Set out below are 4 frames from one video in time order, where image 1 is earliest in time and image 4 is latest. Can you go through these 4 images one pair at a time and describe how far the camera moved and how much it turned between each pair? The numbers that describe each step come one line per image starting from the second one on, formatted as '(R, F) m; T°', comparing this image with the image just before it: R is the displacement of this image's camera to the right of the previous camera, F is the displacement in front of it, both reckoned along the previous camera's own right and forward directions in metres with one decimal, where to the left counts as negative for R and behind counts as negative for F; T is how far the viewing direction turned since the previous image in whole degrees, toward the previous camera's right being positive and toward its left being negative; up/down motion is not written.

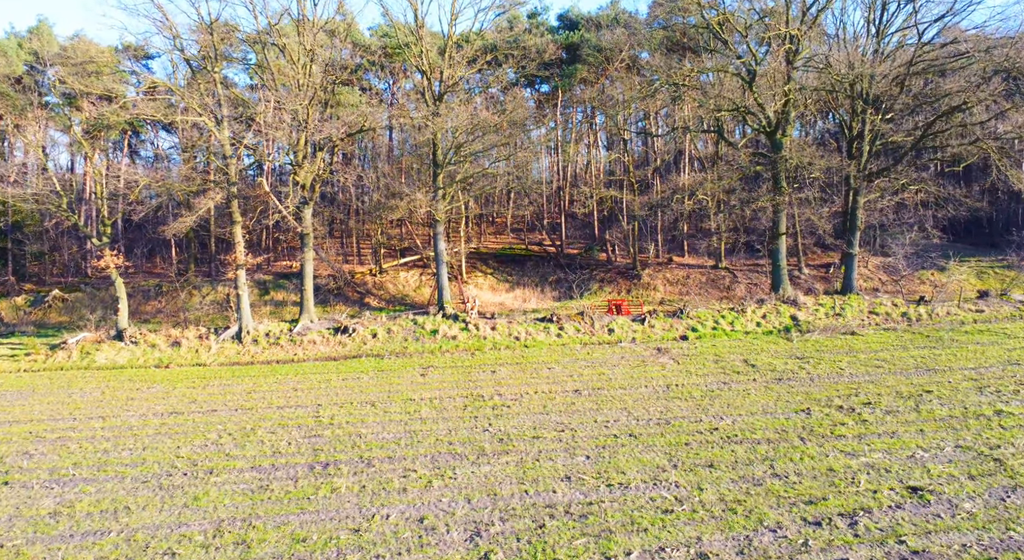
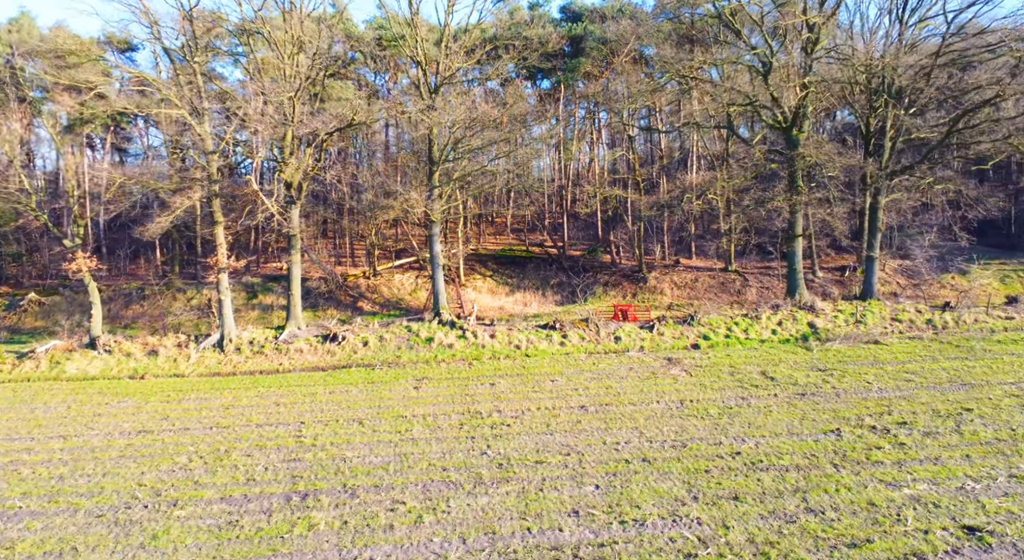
(0.0, +1.1) m; 0°
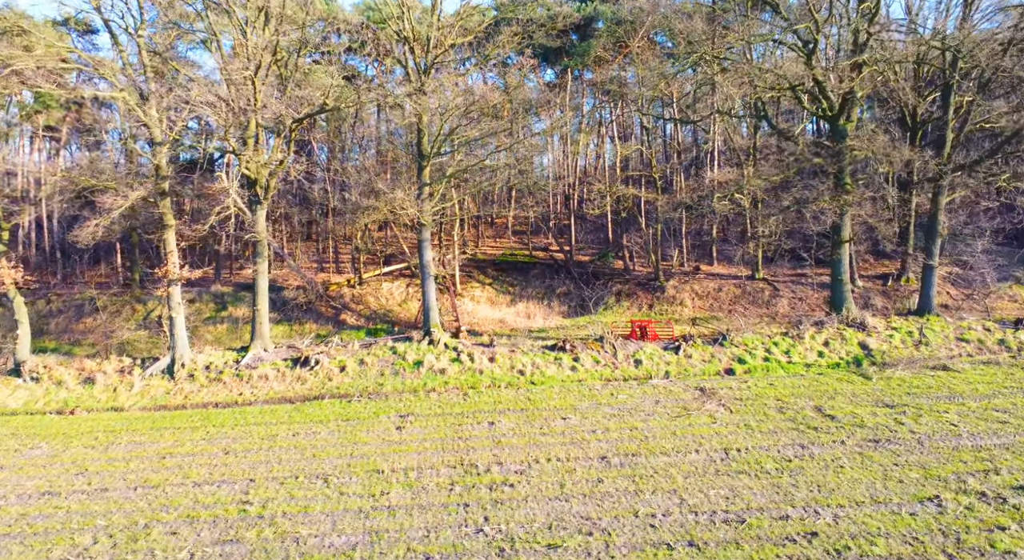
(-0.1, +2.5) m; 0°
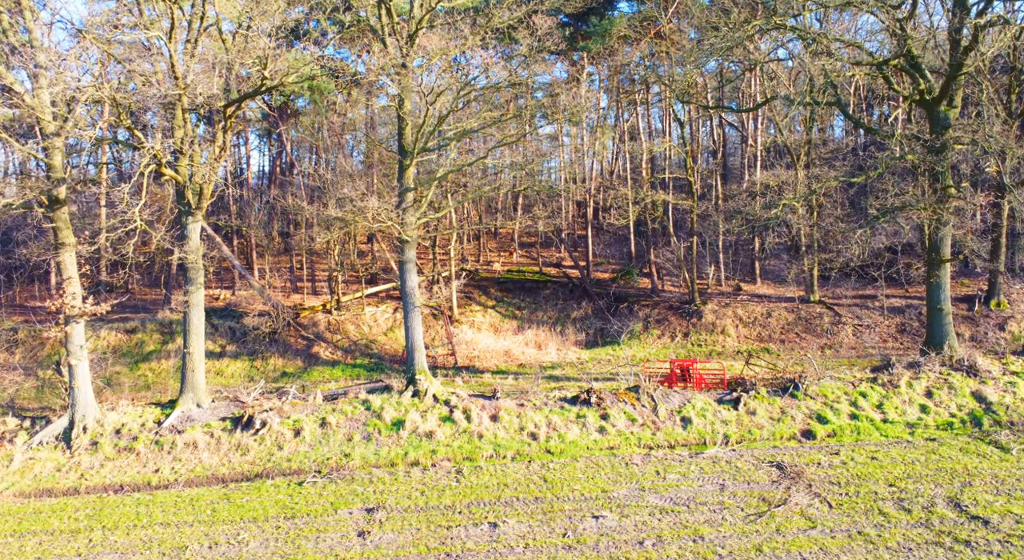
(-0.1, +3.5) m; 0°
